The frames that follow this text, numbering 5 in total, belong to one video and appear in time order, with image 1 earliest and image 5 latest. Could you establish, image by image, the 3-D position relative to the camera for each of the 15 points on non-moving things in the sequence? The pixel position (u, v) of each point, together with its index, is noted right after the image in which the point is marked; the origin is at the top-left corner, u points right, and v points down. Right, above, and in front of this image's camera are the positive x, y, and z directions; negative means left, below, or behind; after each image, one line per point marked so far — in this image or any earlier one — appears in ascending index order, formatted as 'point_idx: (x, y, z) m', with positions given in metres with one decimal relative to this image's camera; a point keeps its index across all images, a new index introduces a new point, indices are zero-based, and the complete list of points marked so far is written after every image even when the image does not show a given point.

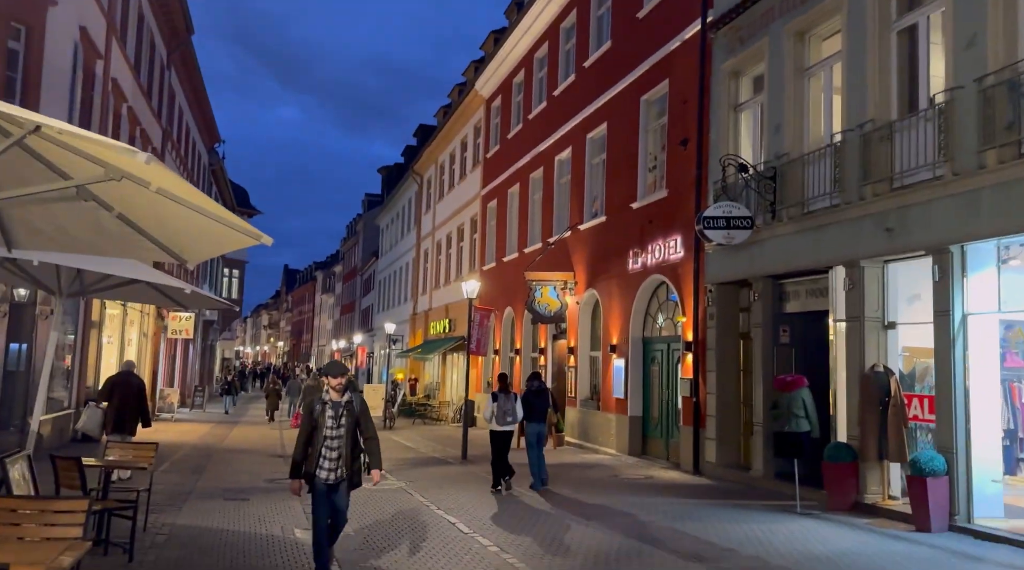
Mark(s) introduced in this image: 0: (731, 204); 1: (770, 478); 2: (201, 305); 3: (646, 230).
0: (+3.2, +1.2, +12.5) m
1: (+3.7, -2.8, +12.5) m
2: (-3.5, -0.2, +9.6) m
3: (+2.6, +1.1, +16.8) m
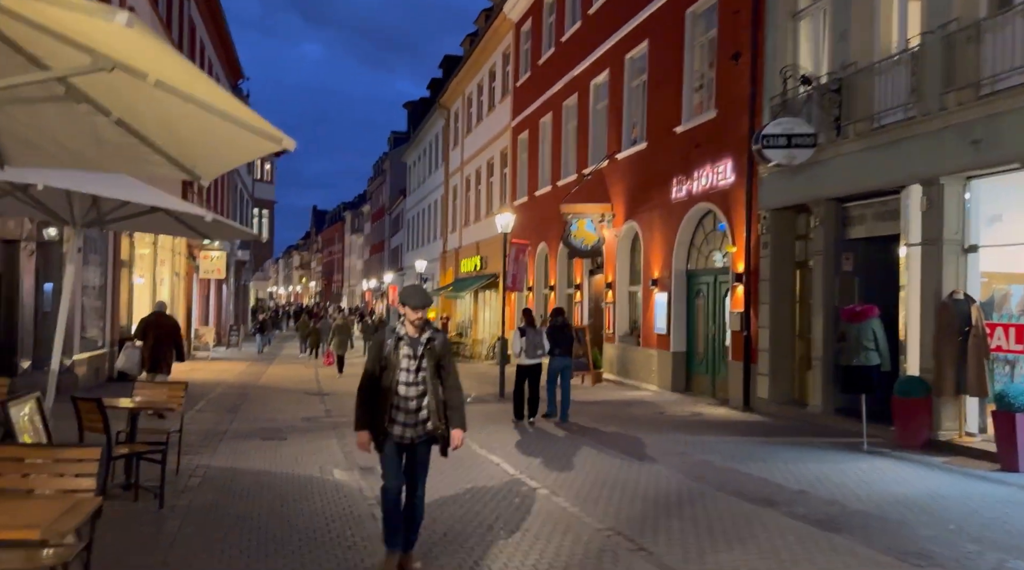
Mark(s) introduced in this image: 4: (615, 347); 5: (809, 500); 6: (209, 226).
0: (+3.8, +2.2, +11.6) m
1: (+4.3, -1.8, +11.8) m
2: (-3.0, +0.5, +9.0) m
3: (+3.3, +2.4, +15.9) m
4: (+2.3, -1.4, +19.7) m
5: (+2.6, -1.9, +7.4) m
6: (-3.0, +0.6, +8.6) m
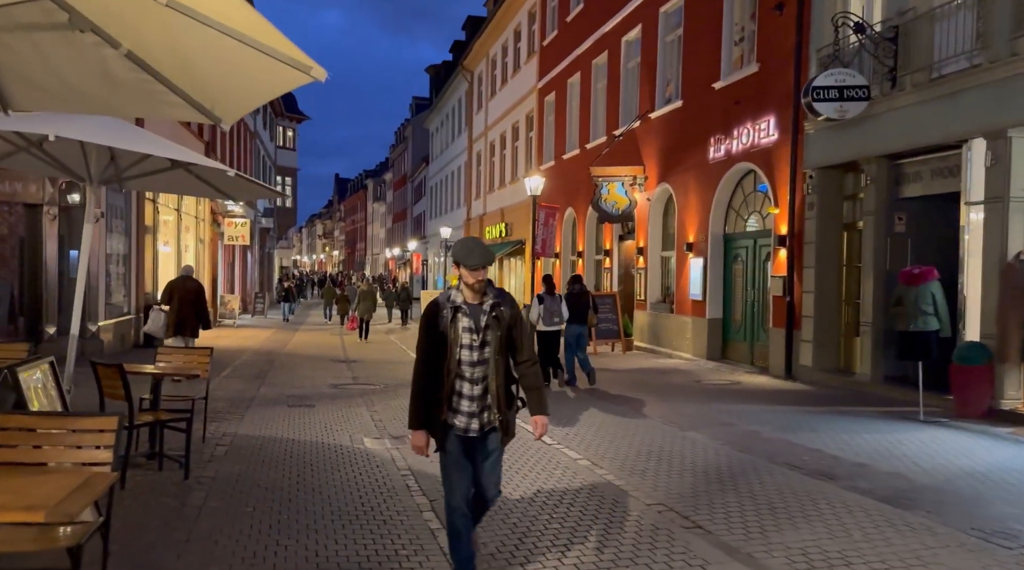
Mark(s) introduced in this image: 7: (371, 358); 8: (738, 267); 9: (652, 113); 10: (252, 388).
0: (+4.2, +2.7, +10.9) m
1: (+4.8, -1.3, +11.3) m
2: (-2.6, +0.9, +8.6) m
3: (+3.8, +3.1, +15.2) m
4: (+3.0, -0.6, +19.2) m
5: (+2.9, -1.5, +7.0) m
6: (-2.7, +1.0, +8.1) m
7: (-3.2, -1.7, +19.7) m
8: (+4.1, +0.3, +15.7) m
9: (+3.1, +3.8, +18.9) m
10: (-4.0, -1.6, +13.3) m
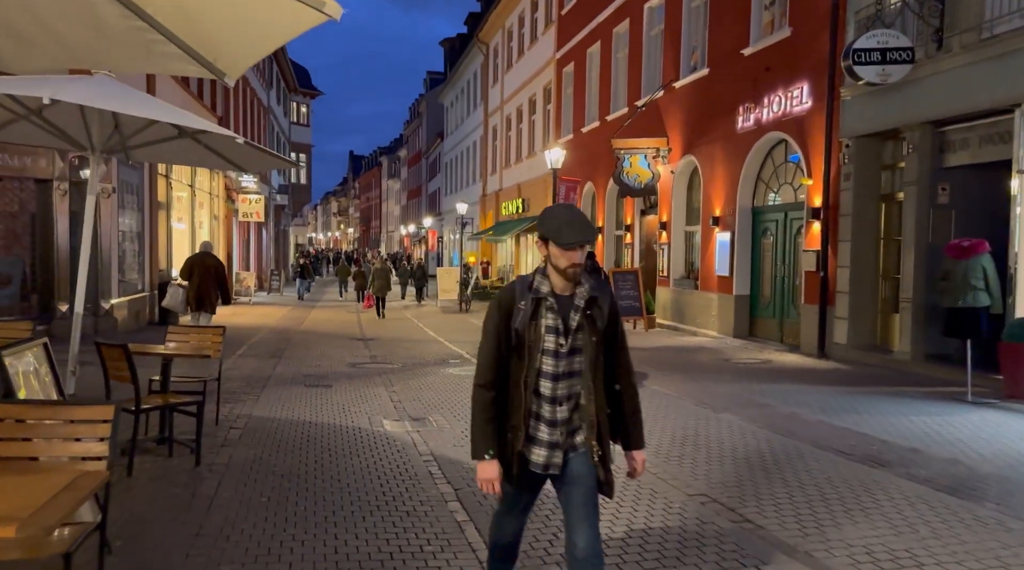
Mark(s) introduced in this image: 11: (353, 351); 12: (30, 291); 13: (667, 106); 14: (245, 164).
0: (+4.5, +3.0, +10.3) m
1: (+5.1, -0.9, +10.7) m
2: (-2.4, +1.1, +8.1) m
3: (+4.2, +3.5, +14.6) m
4: (+3.4, -0.1, +18.7) m
5: (+3.1, -1.3, +6.5) m
6: (-2.4, +1.2, +7.7) m
7: (-2.8, -1.1, +19.3) m
8: (+4.5, +0.8, +15.1) m
9: (+3.5, +4.3, +18.3) m
10: (-3.7, -1.2, +12.9) m
11: (-2.9, -1.2, +15.8) m
12: (-9.0, -0.1, +16.0) m
13: (+3.4, +3.9, +18.9) m
14: (-2.5, +1.1, +8.2) m
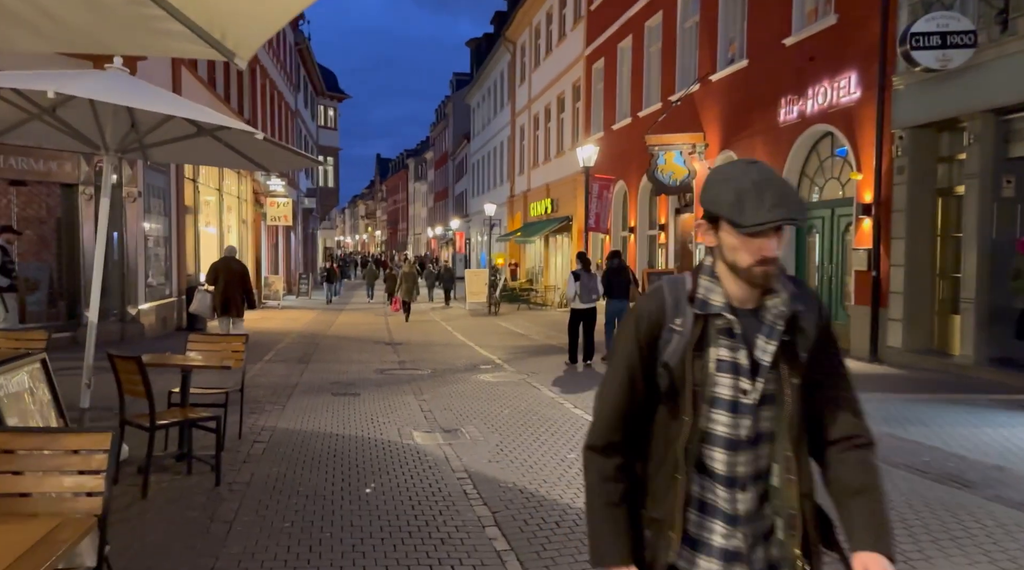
0: (+4.9, +3.0, +9.6) m
1: (+5.5, -0.9, +10.1) m
2: (-2.0, +1.1, +7.7) m
3: (+4.7, +3.5, +14.0) m
4: (+4.1, -0.1, +18.1) m
5: (+3.4, -1.3, +5.9) m
6: (-2.1, +1.1, +7.3) m
7: (-2.1, -1.2, +18.9) m
8: (+5.0, +0.8, +14.5) m
9: (+4.1, +4.3, +17.7) m
10: (-3.2, -1.3, +12.5) m
11: (-2.3, -1.3, +15.3) m
12: (-8.4, -0.2, +15.8) m
13: (+4.0, +3.9, +18.3) m
14: (-2.2, +1.1, +7.8) m
